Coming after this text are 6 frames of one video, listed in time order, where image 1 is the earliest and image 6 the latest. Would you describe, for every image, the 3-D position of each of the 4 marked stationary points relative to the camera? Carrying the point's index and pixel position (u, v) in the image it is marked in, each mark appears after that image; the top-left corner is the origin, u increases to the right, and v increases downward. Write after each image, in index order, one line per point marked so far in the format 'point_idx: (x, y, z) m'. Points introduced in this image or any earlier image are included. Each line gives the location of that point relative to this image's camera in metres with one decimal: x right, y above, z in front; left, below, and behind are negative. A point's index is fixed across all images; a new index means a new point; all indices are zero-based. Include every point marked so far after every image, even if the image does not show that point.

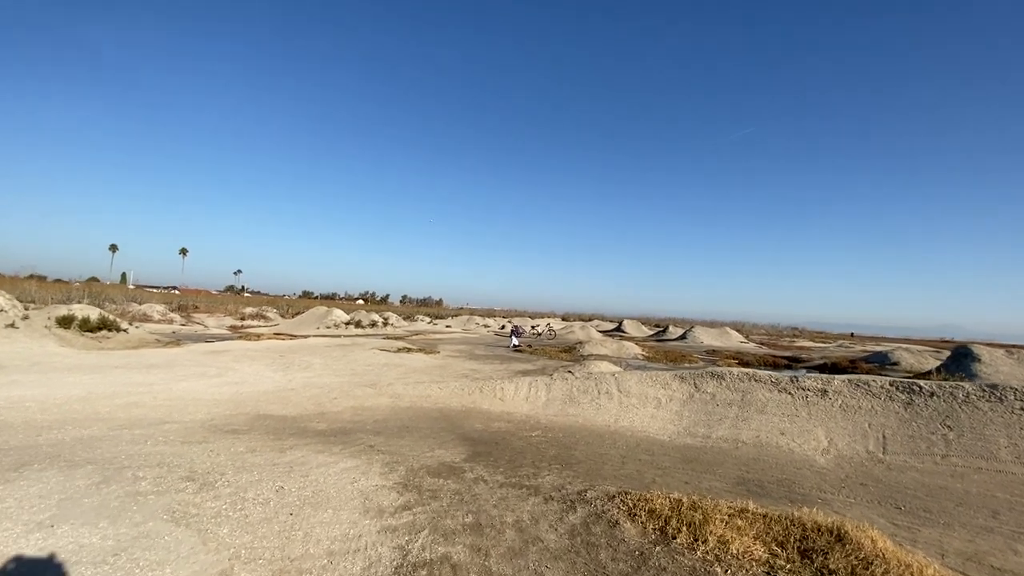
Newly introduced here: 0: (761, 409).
0: (+5.7, -2.8, +11.3) m
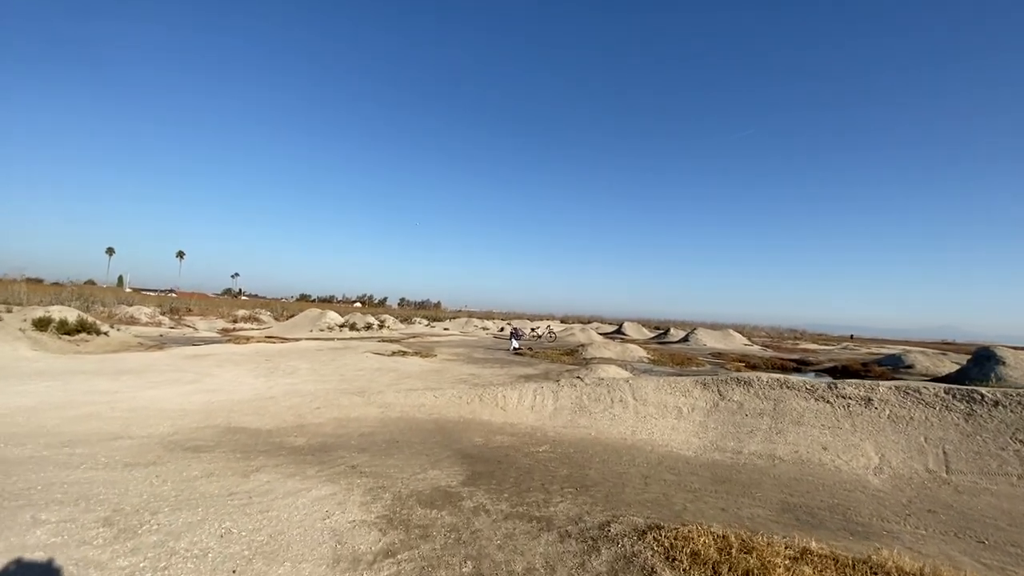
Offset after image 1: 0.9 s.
0: (+5.8, -2.7, +10.0) m
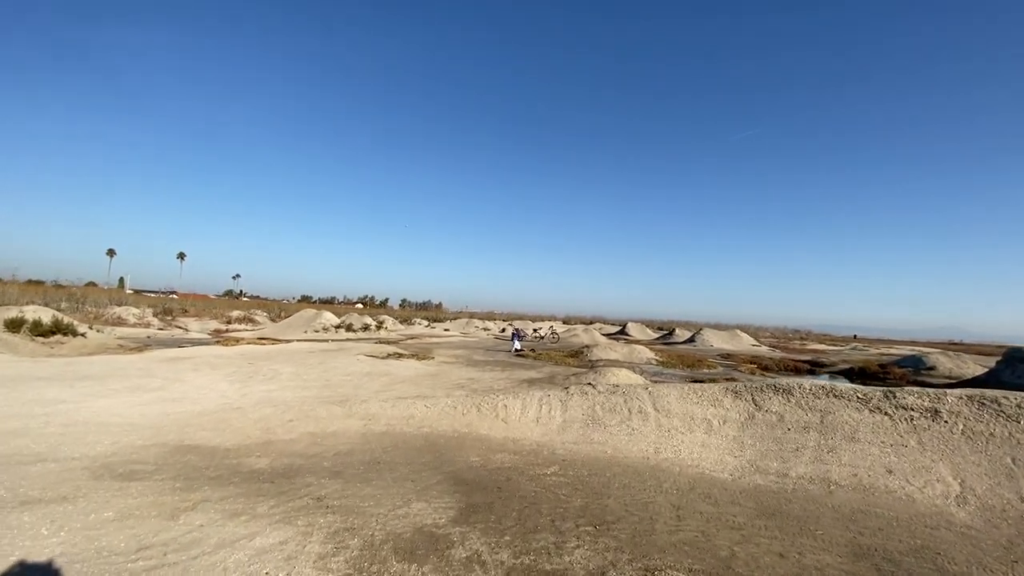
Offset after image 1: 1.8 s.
0: (+5.8, -2.5, +8.5) m
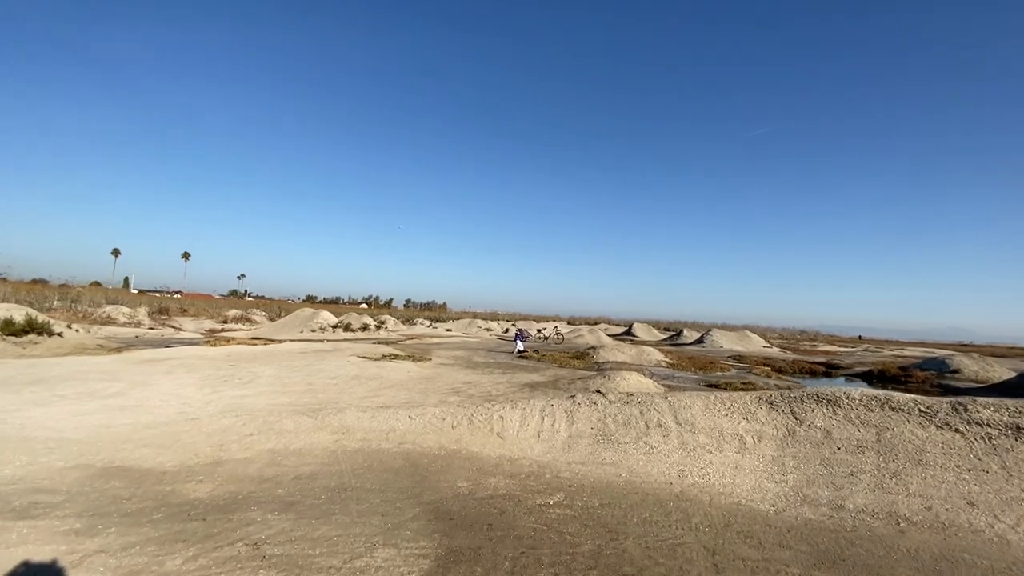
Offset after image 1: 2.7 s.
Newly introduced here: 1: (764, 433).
0: (+5.7, -2.4, +7.0) m
1: (+4.1, -2.3, +8.0) m
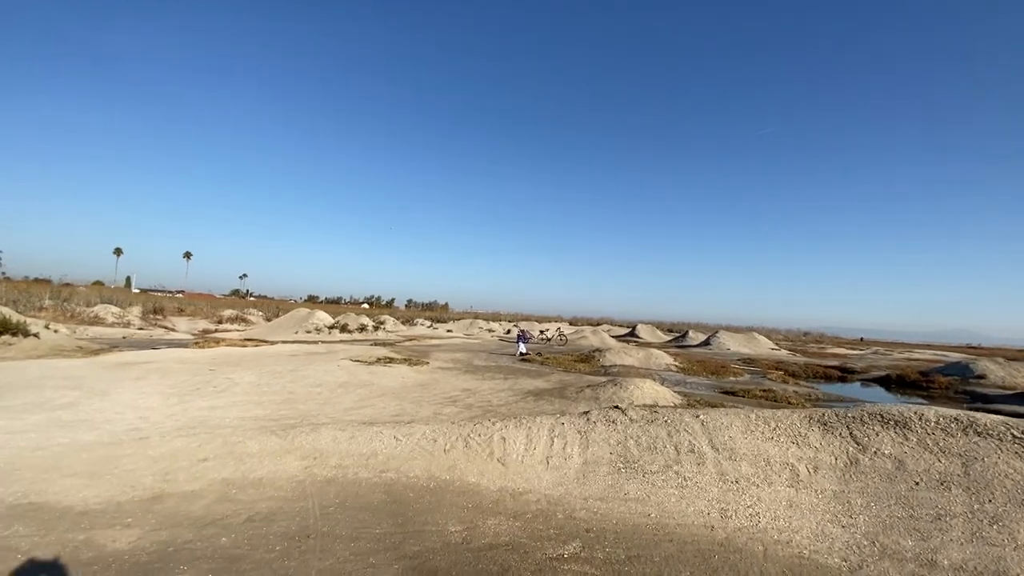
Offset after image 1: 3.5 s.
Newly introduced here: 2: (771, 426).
0: (+5.8, -2.4, +5.6) m
1: (+4.1, -2.3, +6.6) m
2: (+3.8, -2.0, +7.3) m
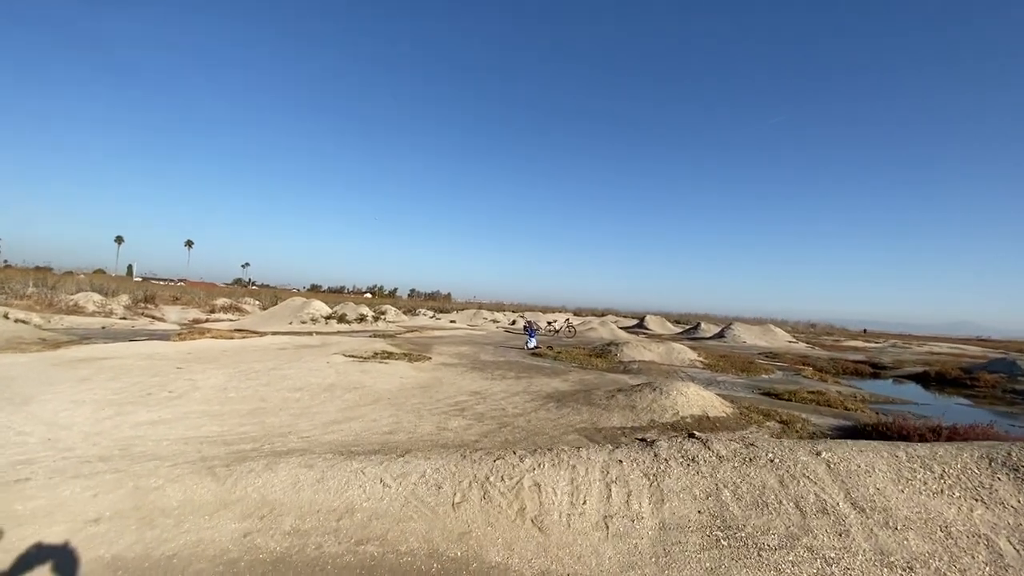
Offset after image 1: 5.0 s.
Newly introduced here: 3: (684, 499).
0: (+6.2, -2.2, +3.3) m
1: (+4.5, -2.1, +4.3) m
2: (+4.2, -1.8, +4.9) m
3: (+1.7, -2.1, +5.0) m
